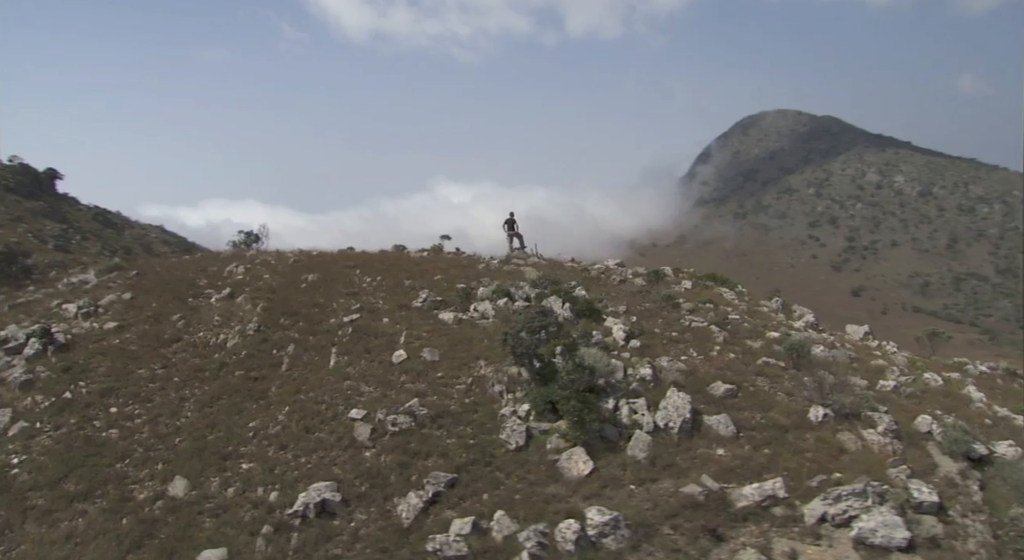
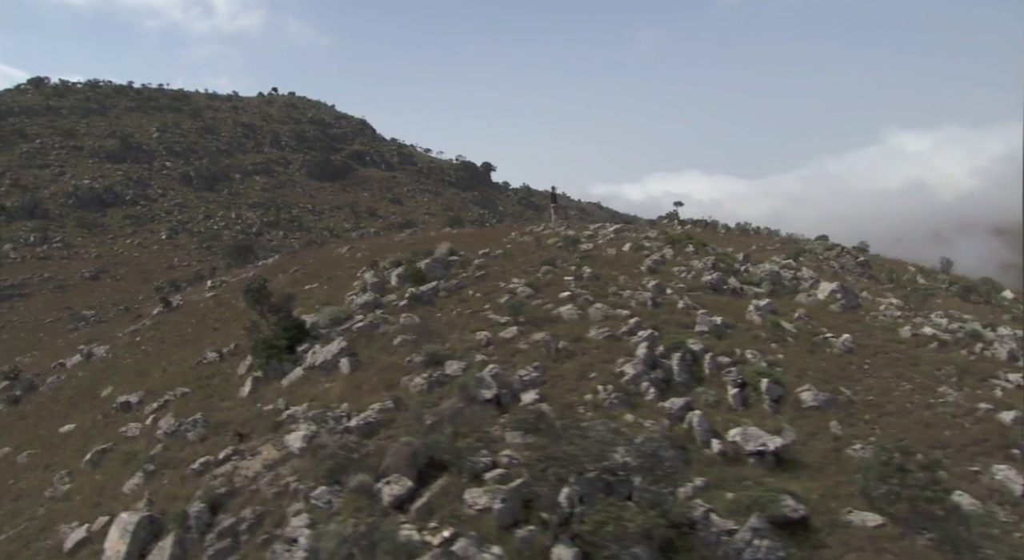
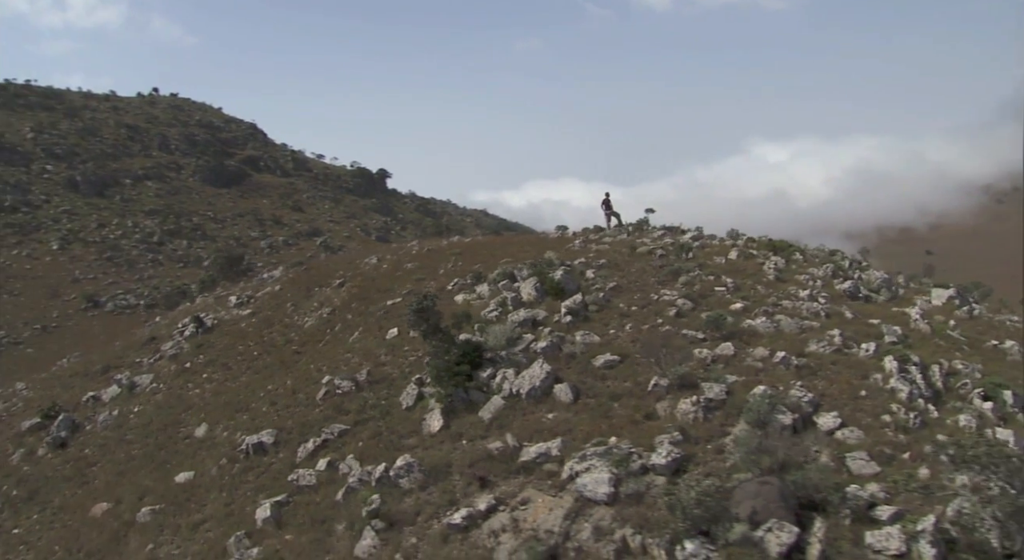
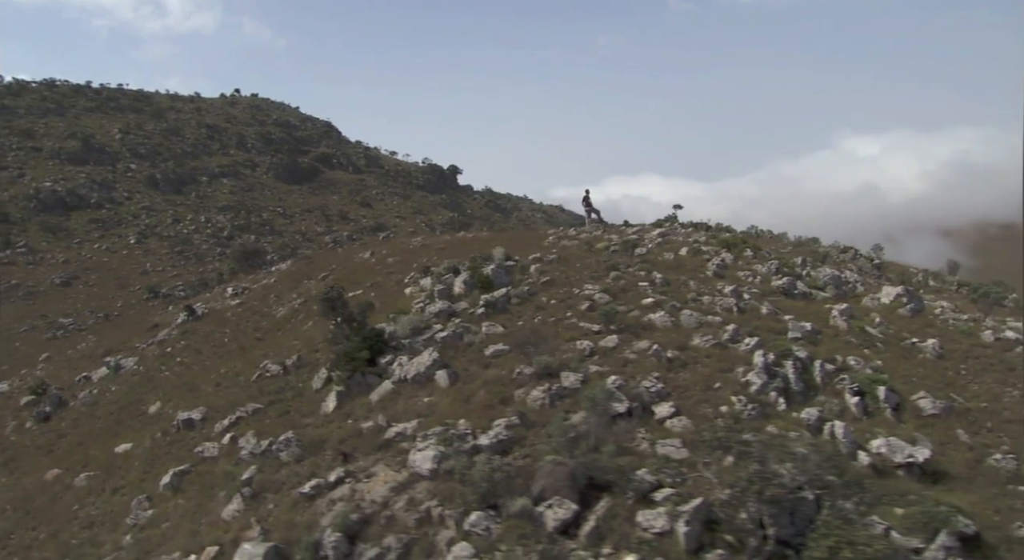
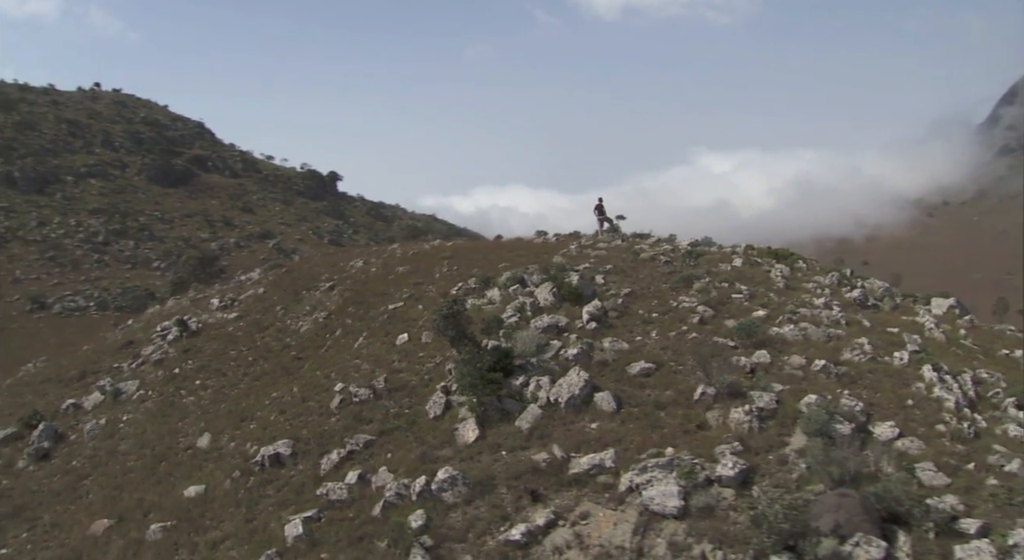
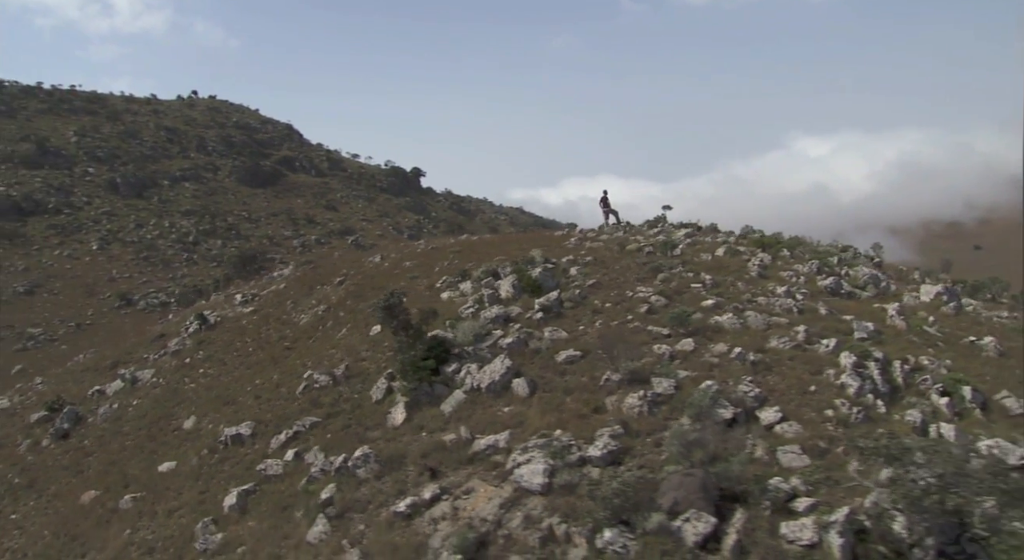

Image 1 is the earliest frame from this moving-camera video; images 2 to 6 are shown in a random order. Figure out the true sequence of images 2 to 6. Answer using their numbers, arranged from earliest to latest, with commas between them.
5, 3, 6, 4, 2
